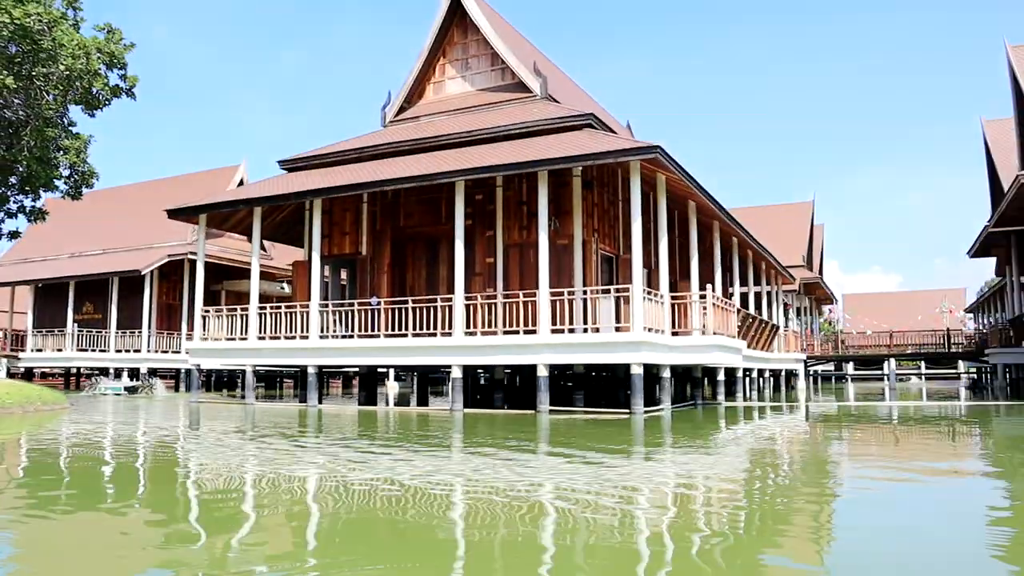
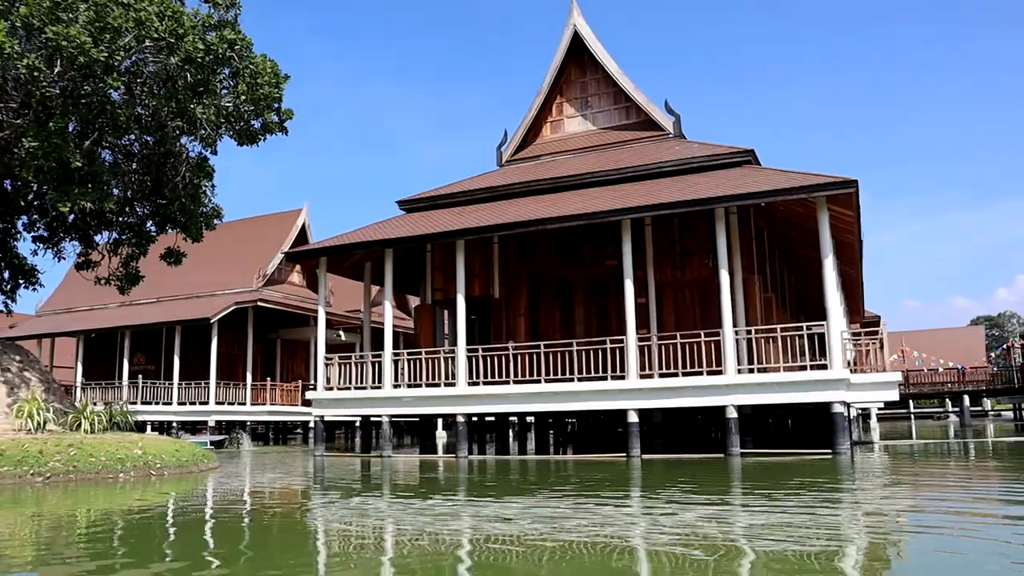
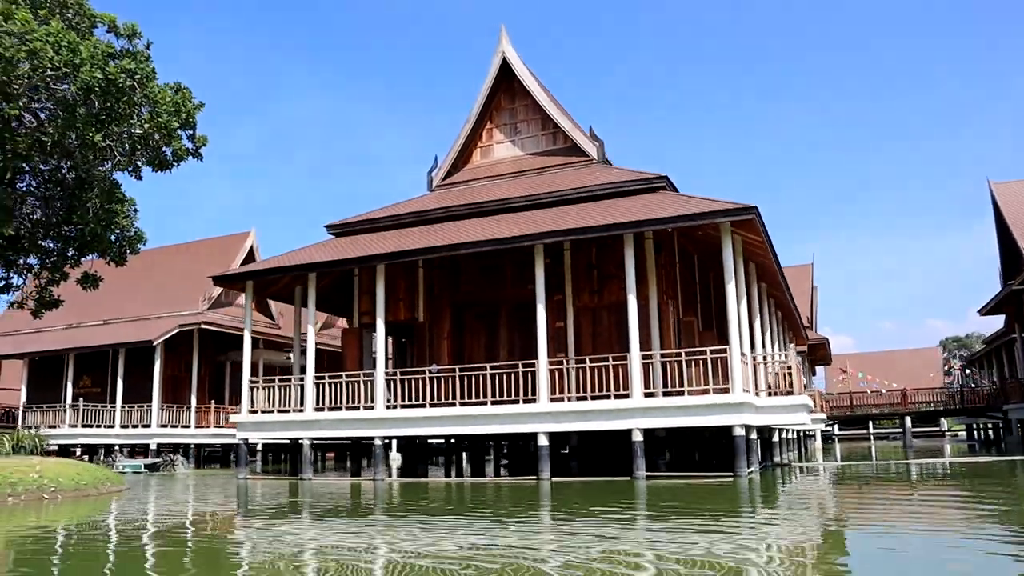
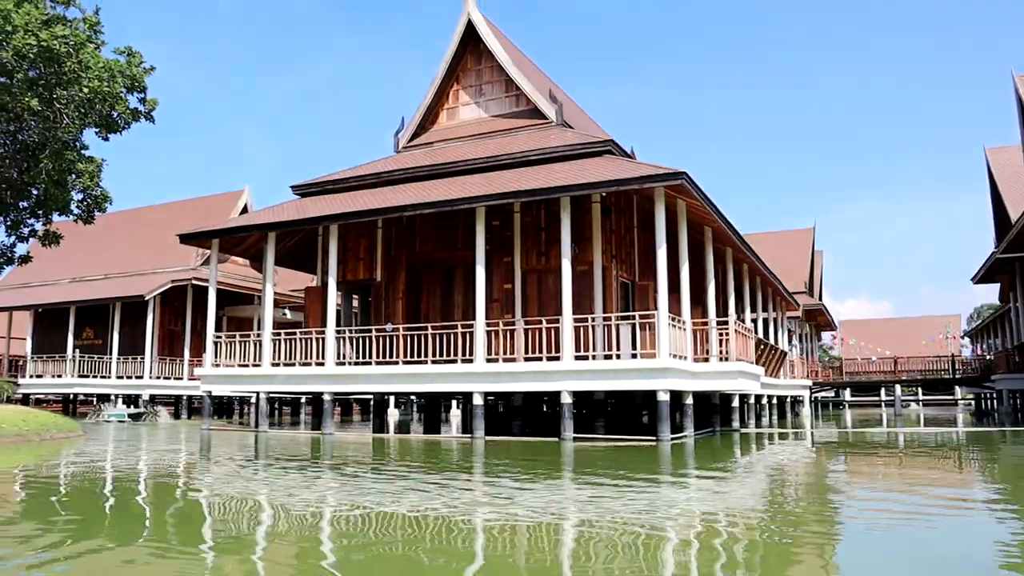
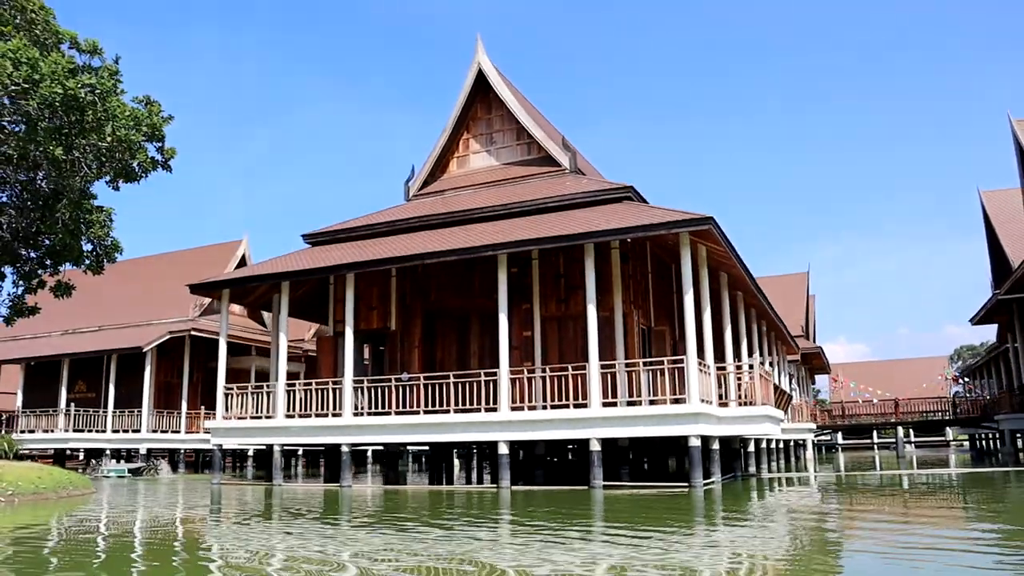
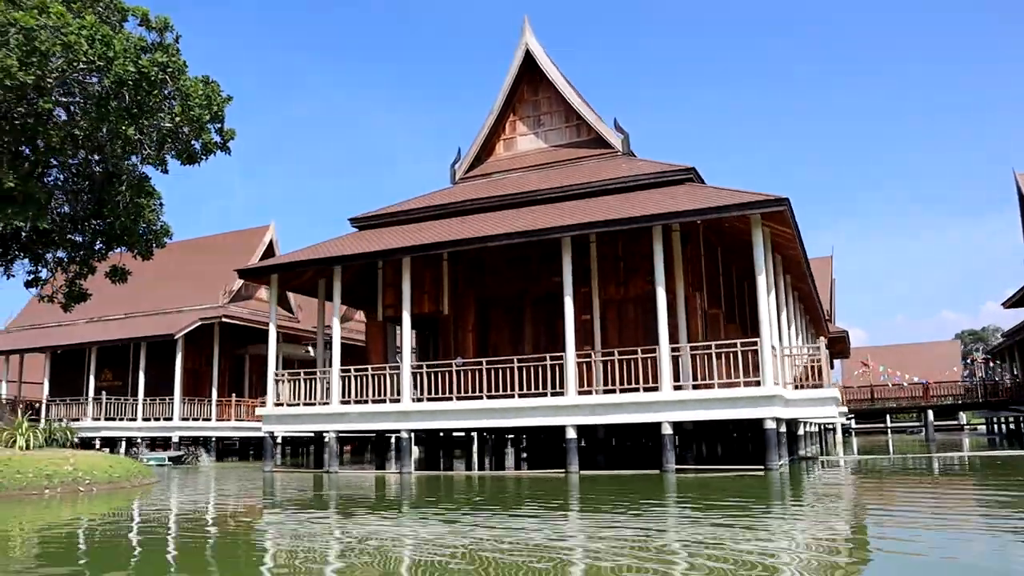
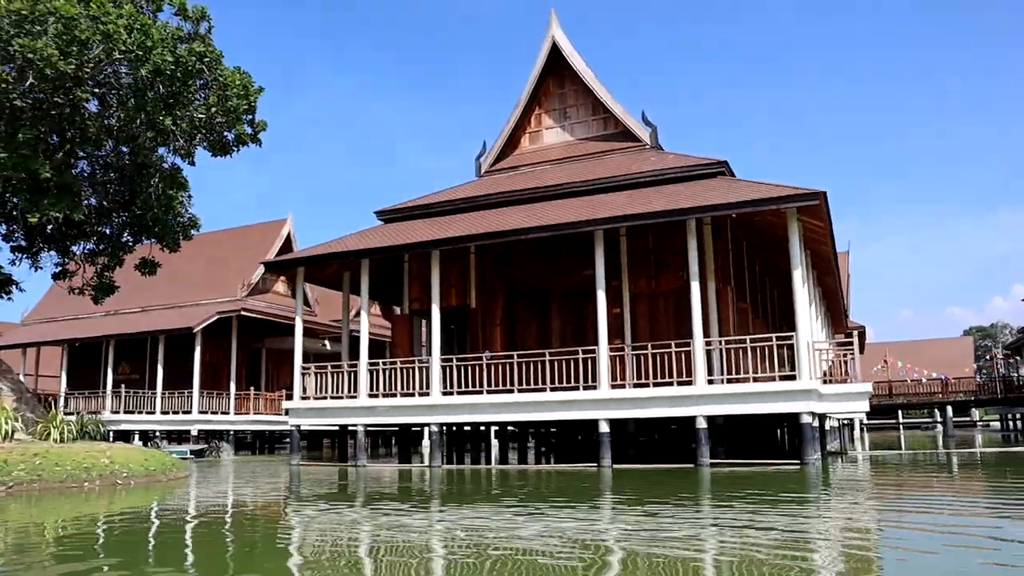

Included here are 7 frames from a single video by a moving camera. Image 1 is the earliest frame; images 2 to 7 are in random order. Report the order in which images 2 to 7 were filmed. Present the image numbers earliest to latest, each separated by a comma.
4, 5, 3, 6, 7, 2
